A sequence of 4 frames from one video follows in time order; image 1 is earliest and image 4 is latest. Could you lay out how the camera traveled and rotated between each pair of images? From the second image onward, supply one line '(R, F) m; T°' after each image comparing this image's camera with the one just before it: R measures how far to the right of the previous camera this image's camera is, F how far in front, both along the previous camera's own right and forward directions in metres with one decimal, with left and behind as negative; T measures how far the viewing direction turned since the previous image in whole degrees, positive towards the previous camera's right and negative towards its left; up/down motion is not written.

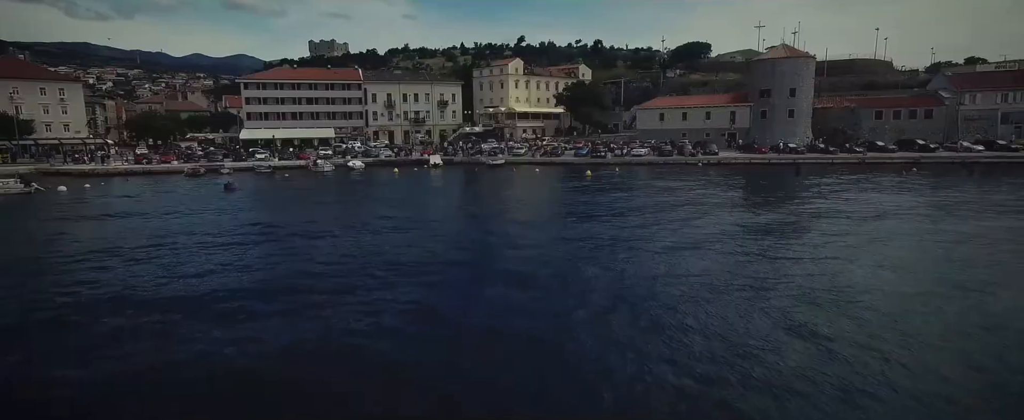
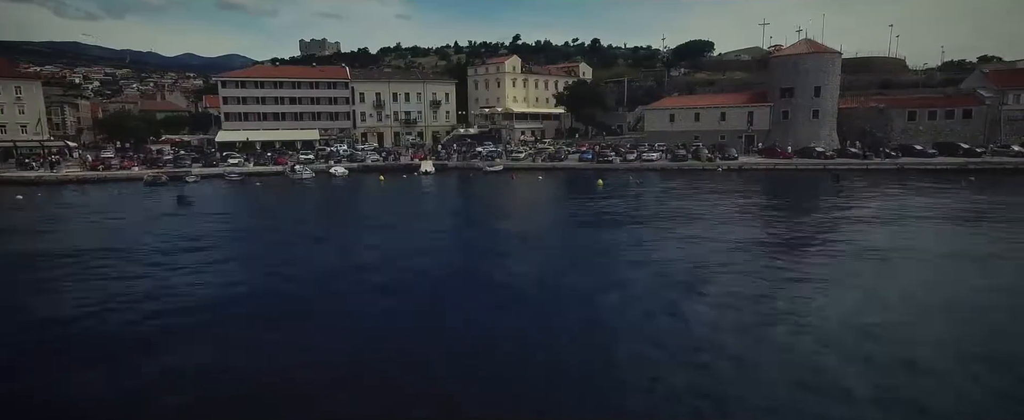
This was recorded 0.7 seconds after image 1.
(-0.4, +4.8) m; +1°
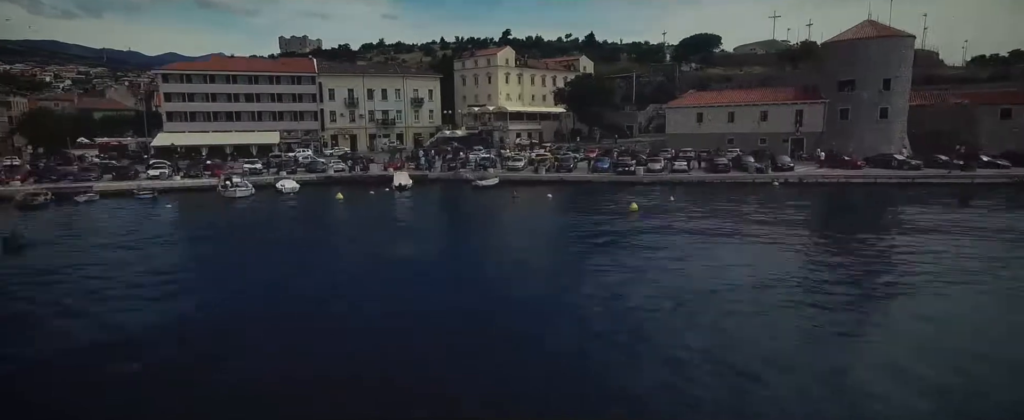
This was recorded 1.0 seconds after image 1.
(-0.6, +10.1) m; +1°
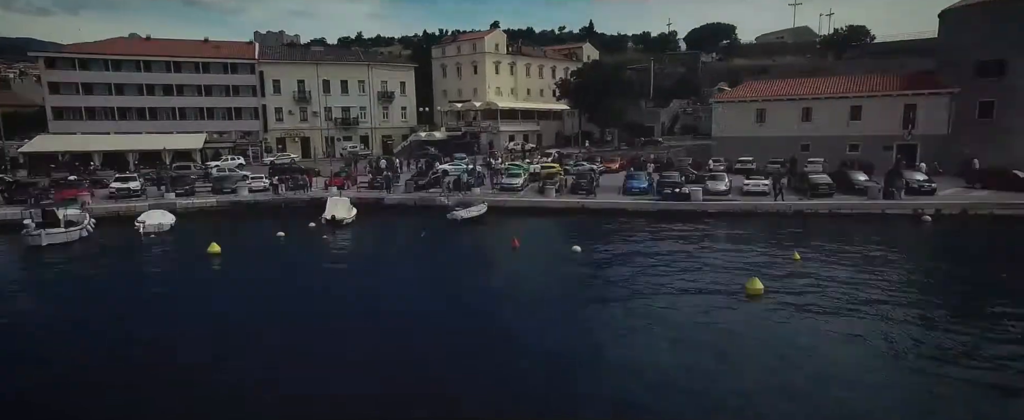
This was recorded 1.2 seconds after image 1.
(-0.3, +13.2) m; +1°
